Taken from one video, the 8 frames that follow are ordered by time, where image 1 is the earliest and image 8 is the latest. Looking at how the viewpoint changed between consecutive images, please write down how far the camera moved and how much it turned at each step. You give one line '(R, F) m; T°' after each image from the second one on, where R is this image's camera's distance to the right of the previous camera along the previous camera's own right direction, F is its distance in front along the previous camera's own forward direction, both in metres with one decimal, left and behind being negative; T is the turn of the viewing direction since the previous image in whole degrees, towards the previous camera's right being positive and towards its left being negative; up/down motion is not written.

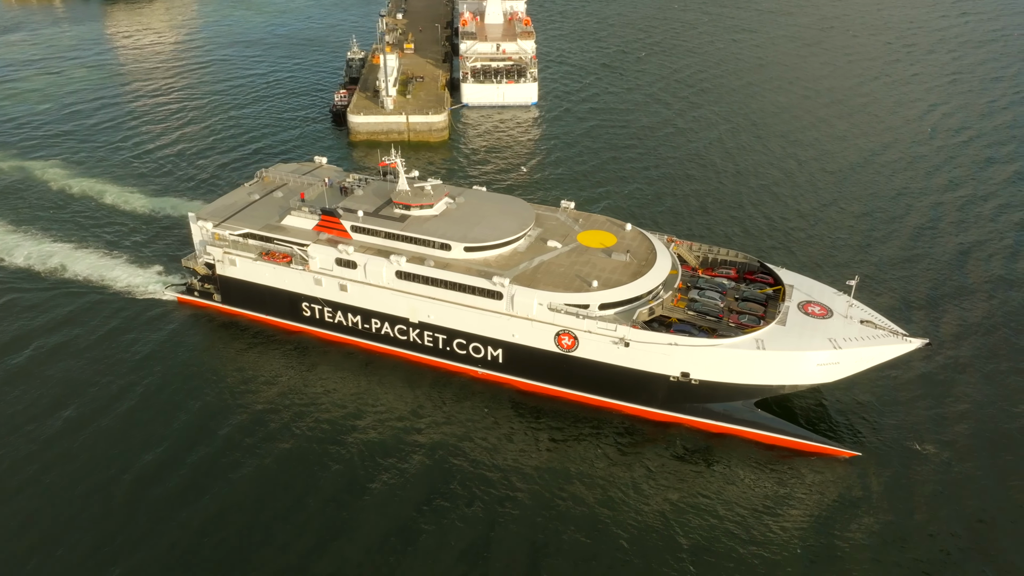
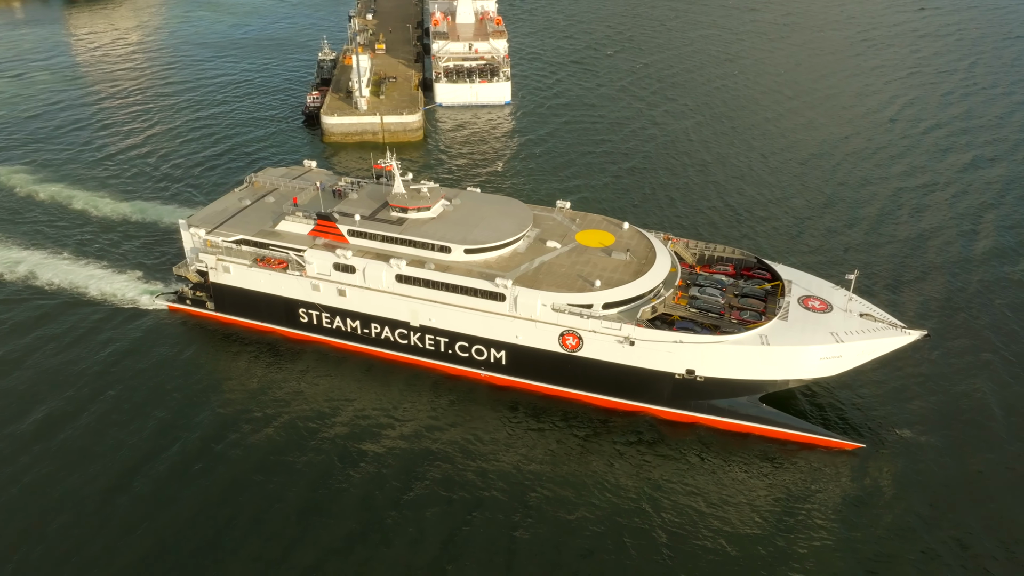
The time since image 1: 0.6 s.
(-1.6, +0.2) m; +2°
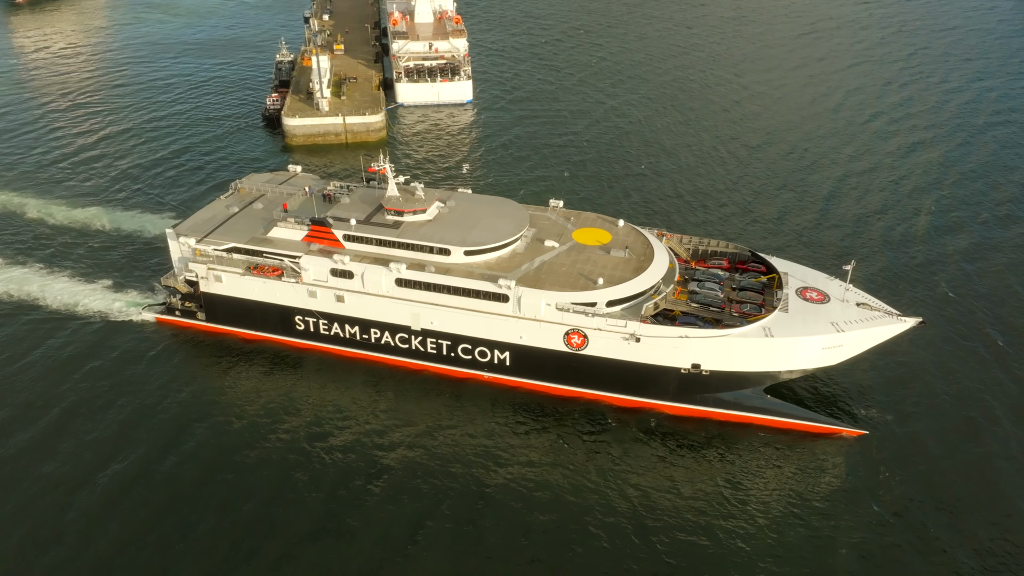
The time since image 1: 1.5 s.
(-2.2, +0.1) m; +3°
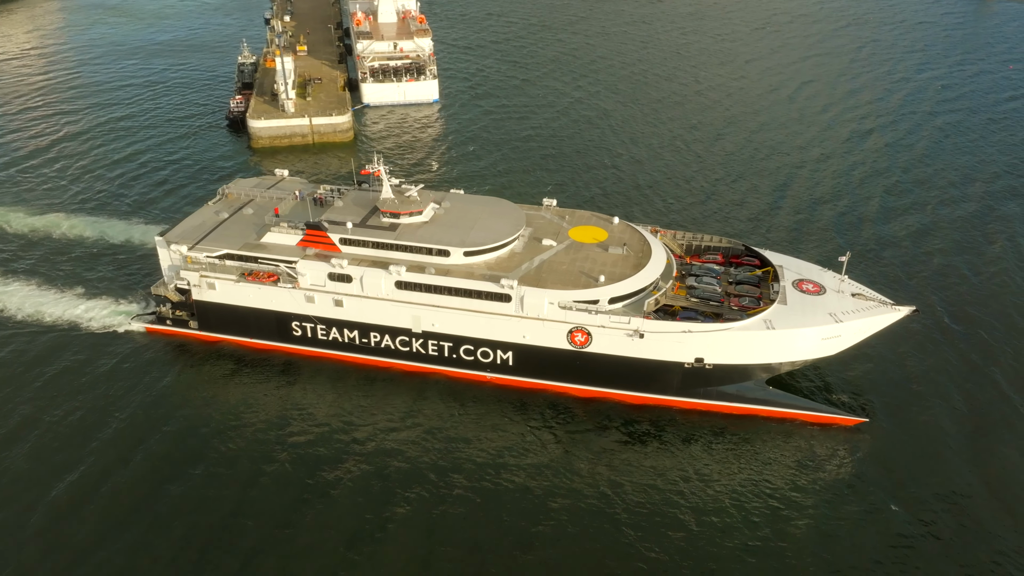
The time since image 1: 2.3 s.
(-1.9, 0.0) m; +2°
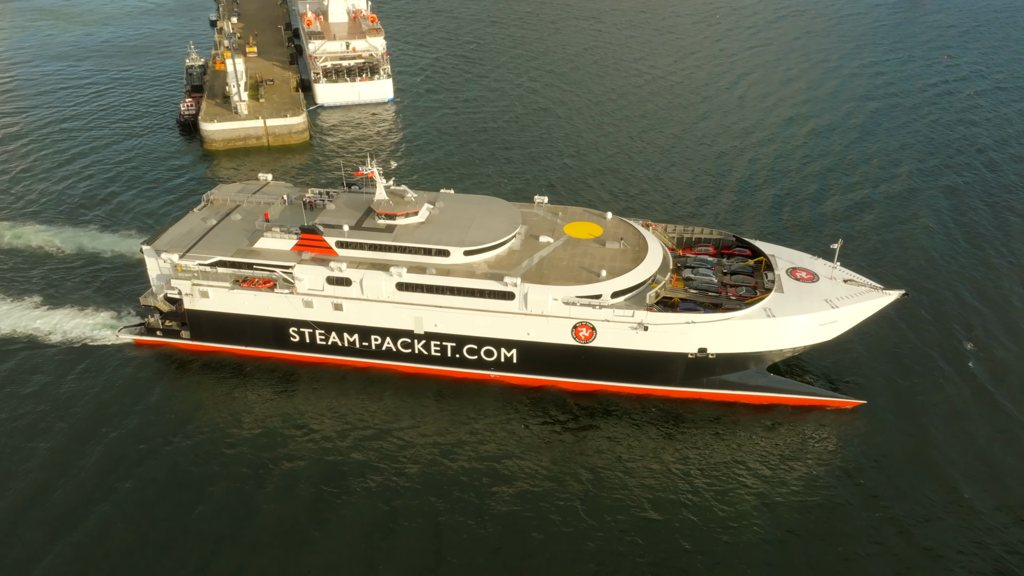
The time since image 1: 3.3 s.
(-2.6, -0.1) m; +3°
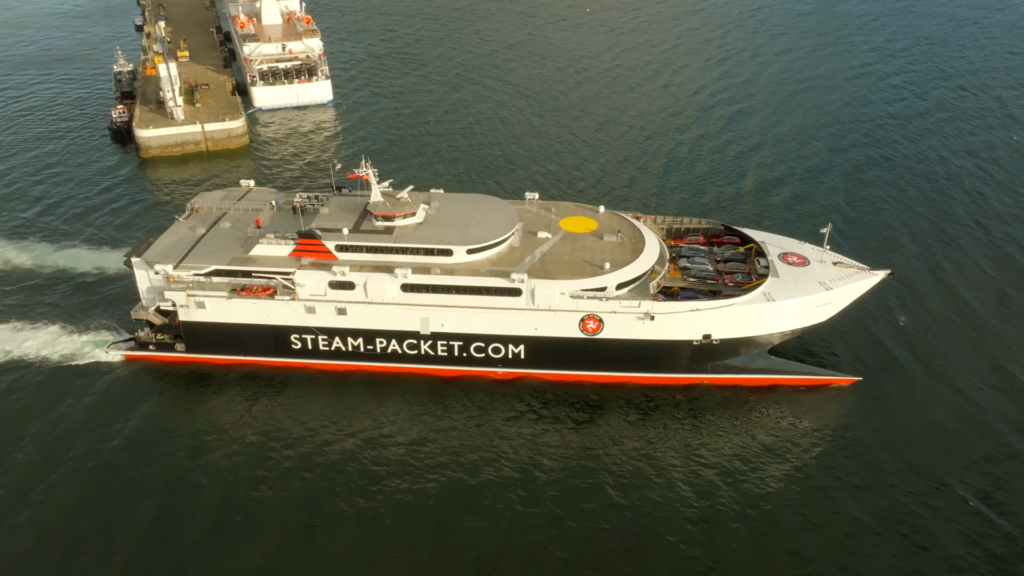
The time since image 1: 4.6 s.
(-3.6, -0.2) m; +4°
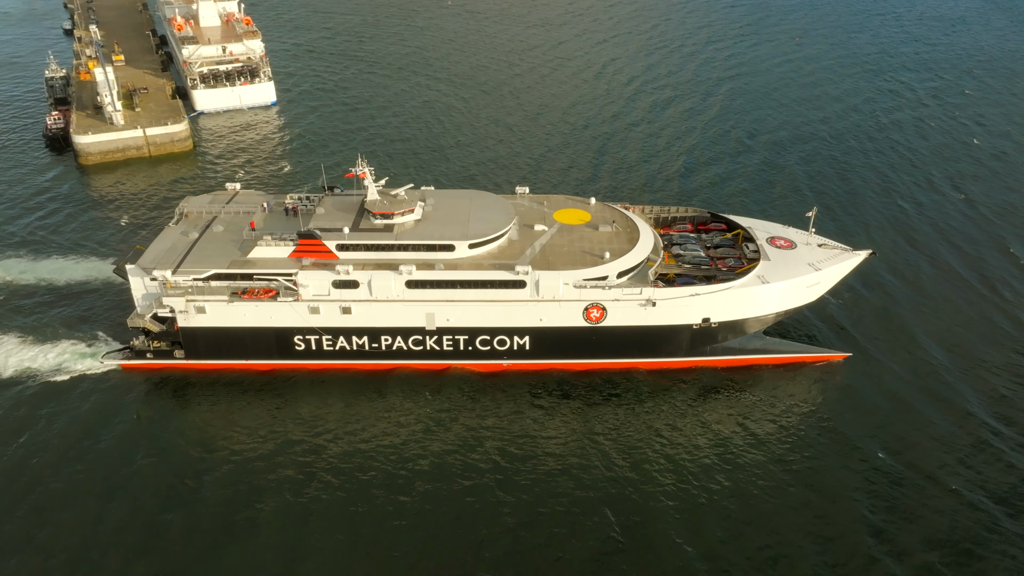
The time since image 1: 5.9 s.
(-3.2, -0.6) m; +4°
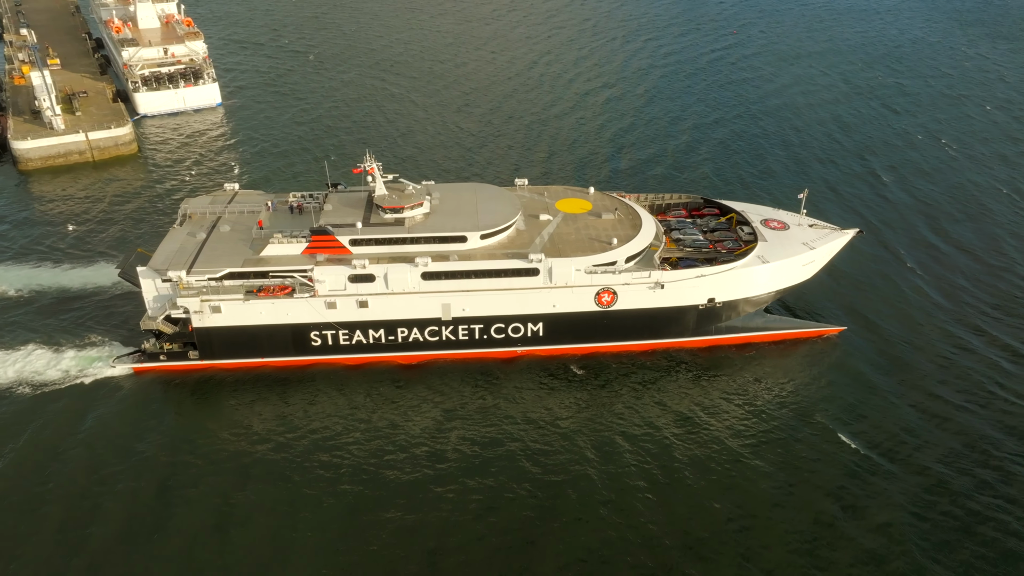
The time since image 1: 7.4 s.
(-3.7, -1.0) m; +4°
